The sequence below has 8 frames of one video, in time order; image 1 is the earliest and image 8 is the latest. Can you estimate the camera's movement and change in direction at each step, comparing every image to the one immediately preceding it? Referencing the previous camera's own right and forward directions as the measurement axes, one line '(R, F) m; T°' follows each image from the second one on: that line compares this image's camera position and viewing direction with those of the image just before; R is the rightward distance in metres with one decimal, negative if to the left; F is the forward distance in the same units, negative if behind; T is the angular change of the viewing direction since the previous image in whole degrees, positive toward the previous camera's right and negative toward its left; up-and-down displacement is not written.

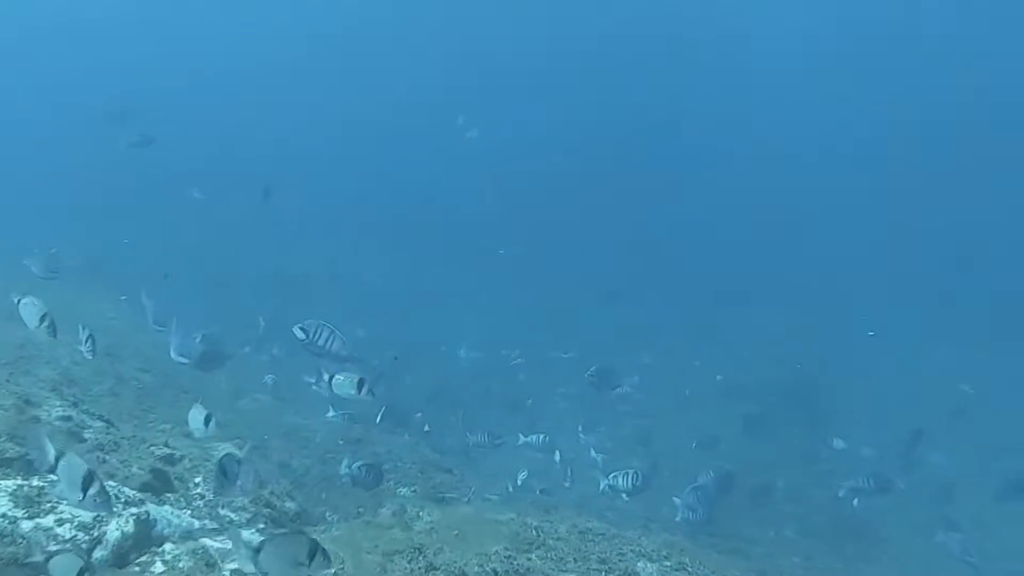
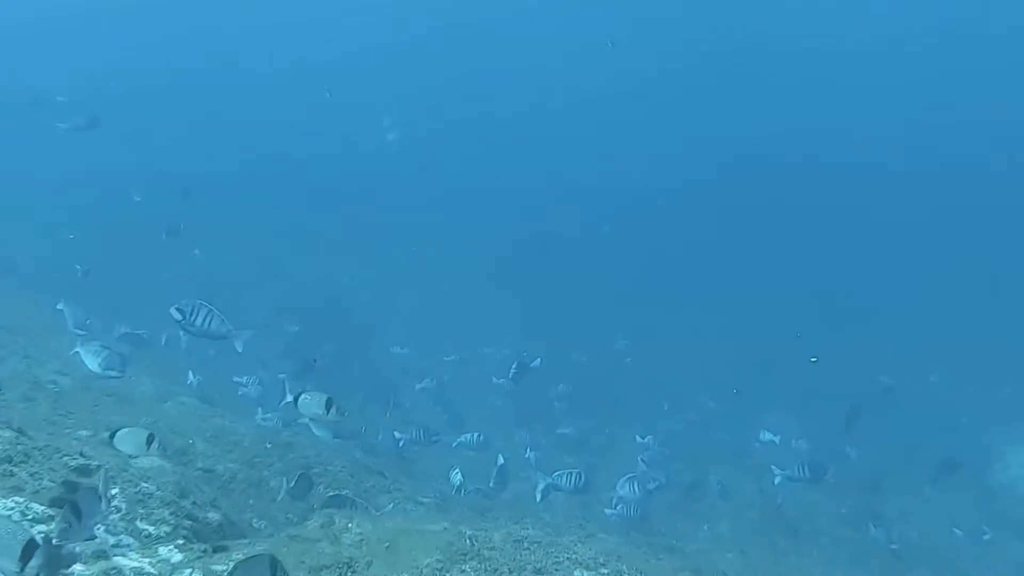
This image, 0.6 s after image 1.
(+0.1, +0.1) m; +4°
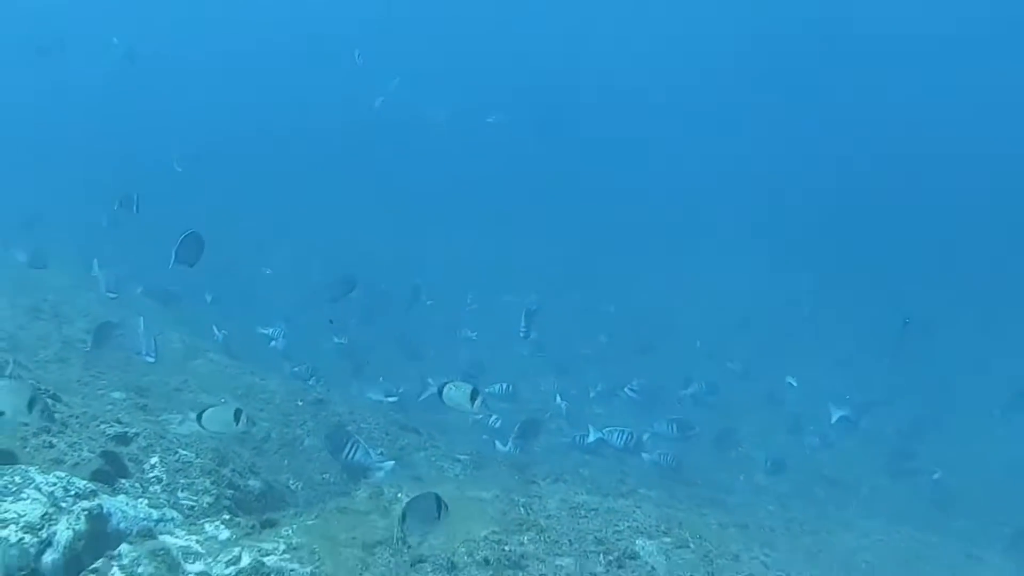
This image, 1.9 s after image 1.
(-0.3, +0.4) m; -1°
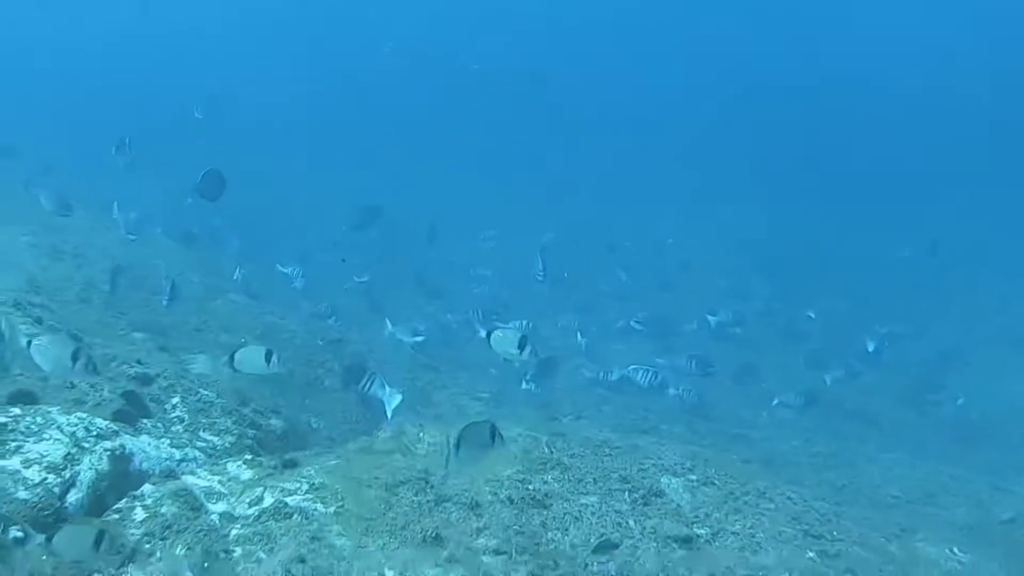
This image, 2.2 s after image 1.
(0.0, +0.2) m; -1°
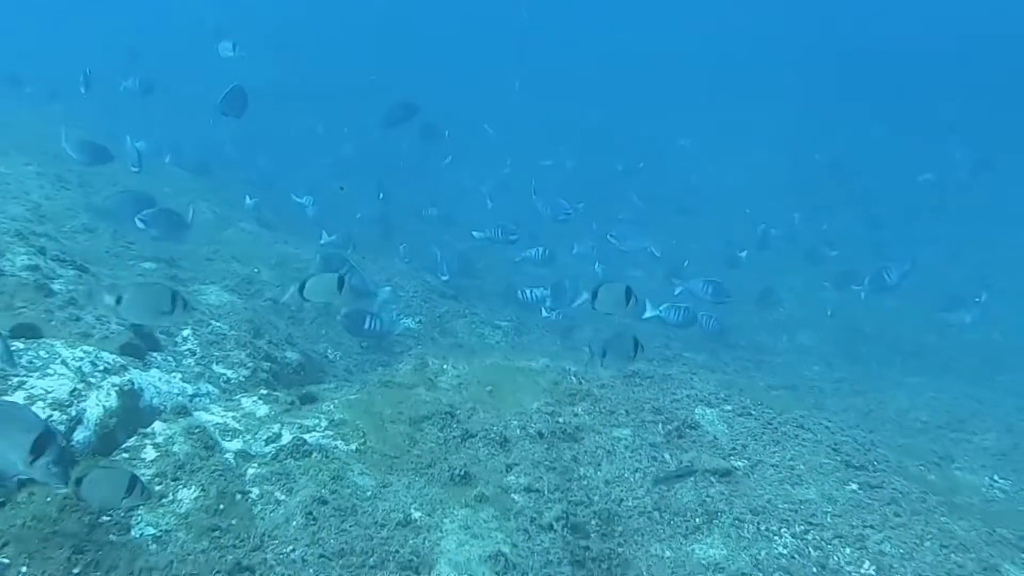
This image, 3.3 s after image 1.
(-0.1, +0.4) m; -1°
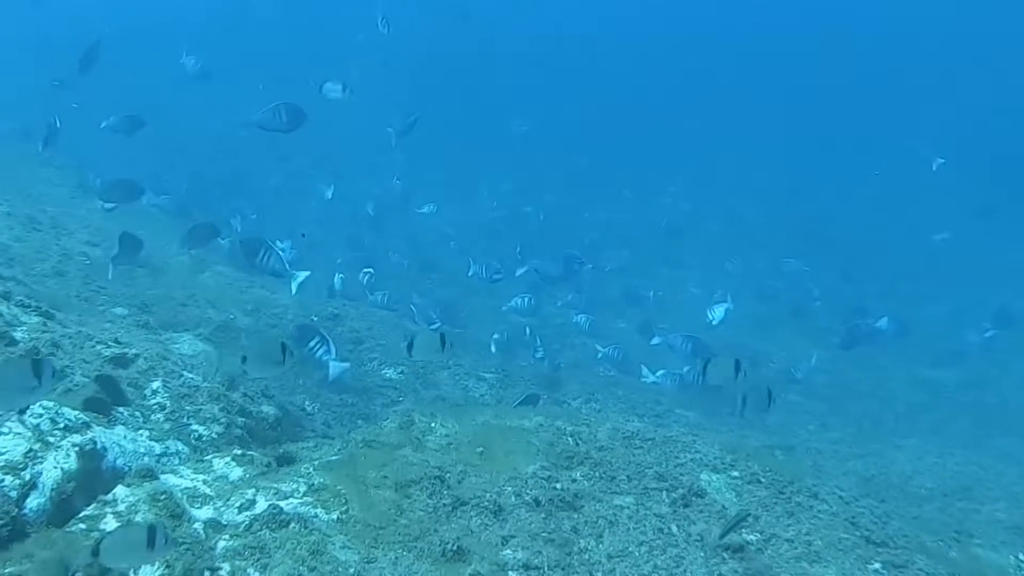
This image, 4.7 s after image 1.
(-0.1, +0.3) m; +2°
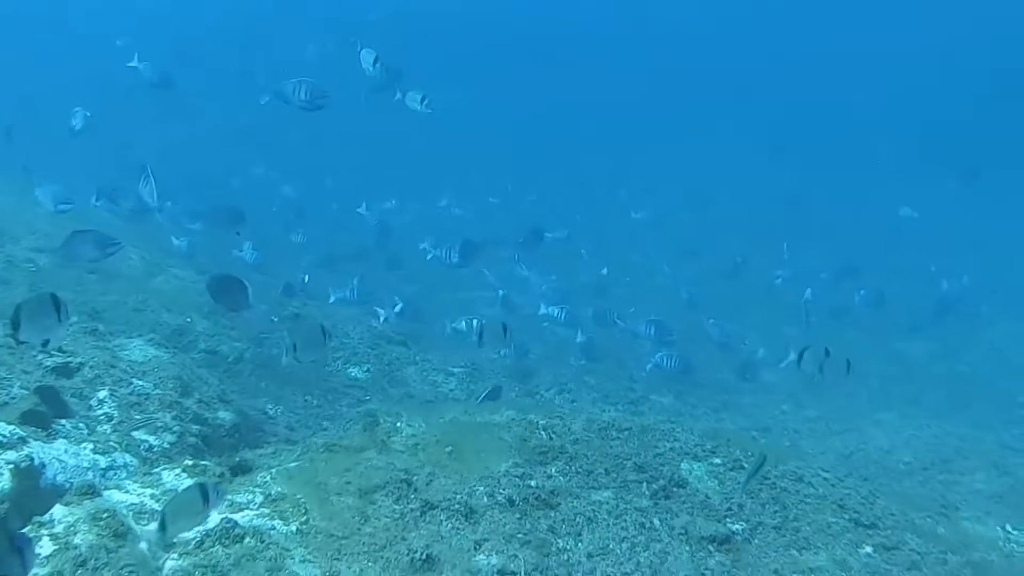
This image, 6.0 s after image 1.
(0.0, +0.3) m; +2°
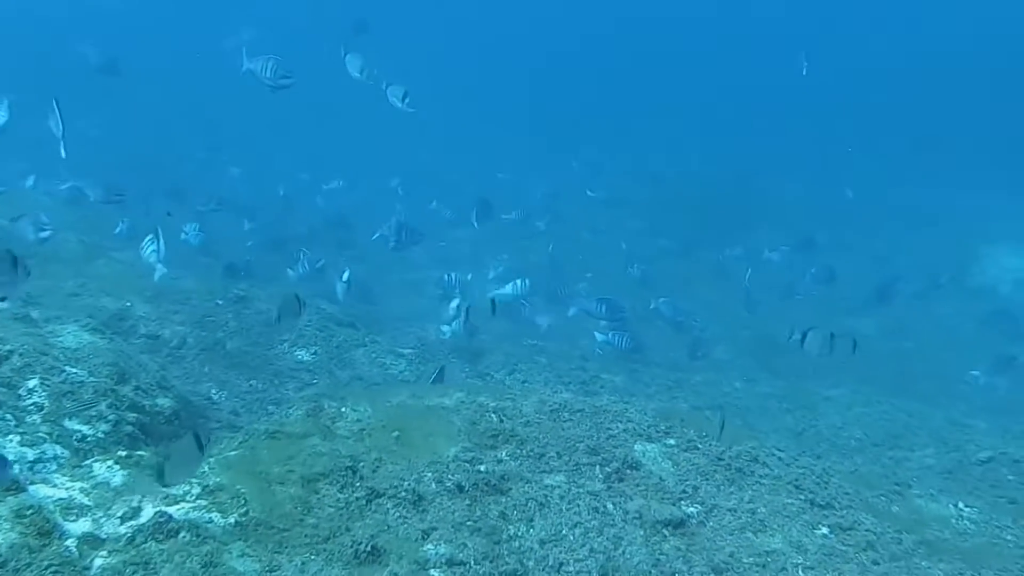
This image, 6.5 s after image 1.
(+0.1, +0.1) m; +3°
